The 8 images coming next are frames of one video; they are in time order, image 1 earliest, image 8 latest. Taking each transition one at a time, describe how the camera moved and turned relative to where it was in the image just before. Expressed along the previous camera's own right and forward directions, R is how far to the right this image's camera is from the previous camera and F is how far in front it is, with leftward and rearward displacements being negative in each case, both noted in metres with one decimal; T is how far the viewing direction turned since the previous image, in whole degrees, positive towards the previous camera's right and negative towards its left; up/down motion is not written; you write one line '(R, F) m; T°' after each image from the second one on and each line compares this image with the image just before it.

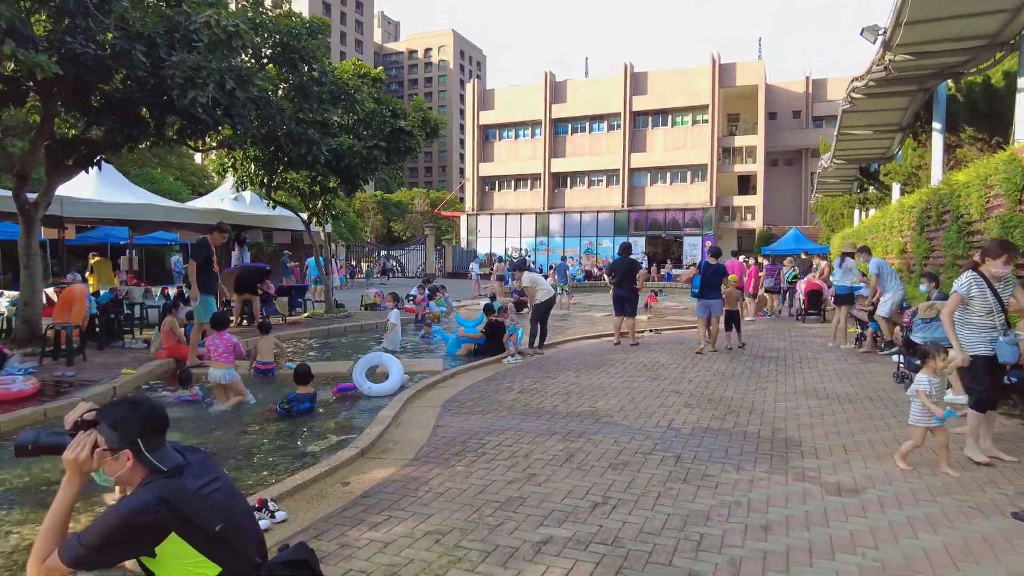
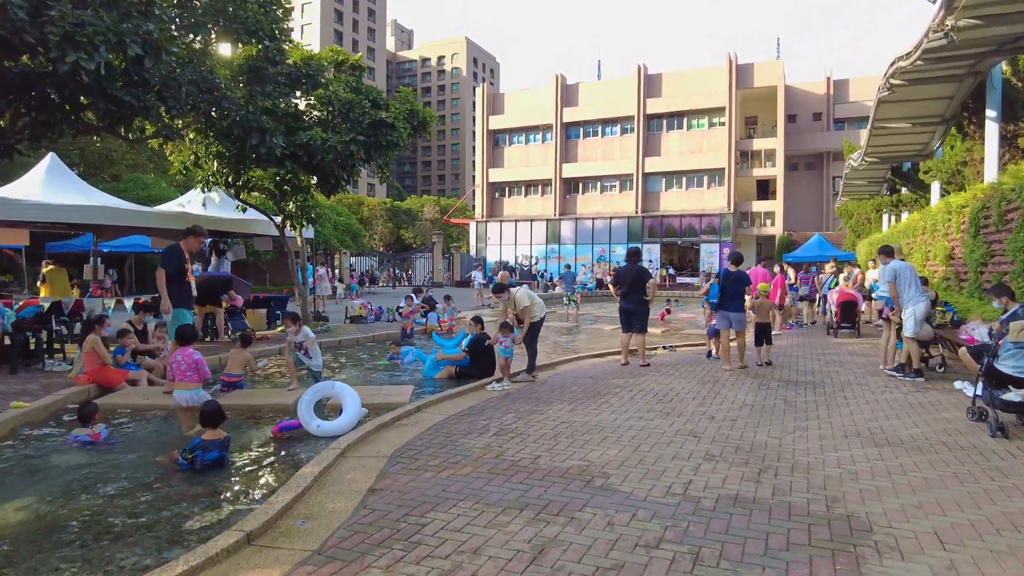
(+0.4, +1.6) m; -1°
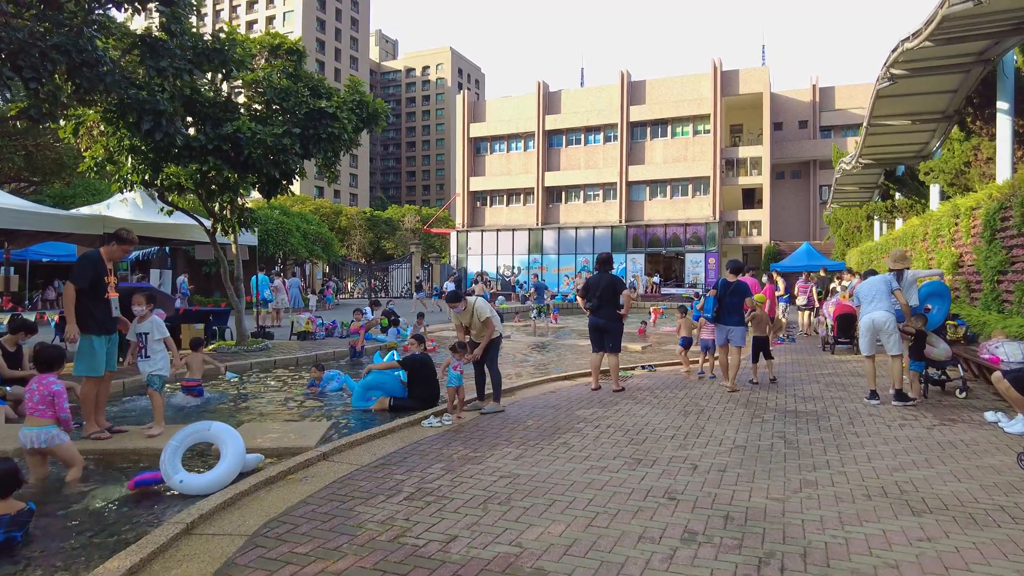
(+0.5, +1.5) m; +1°
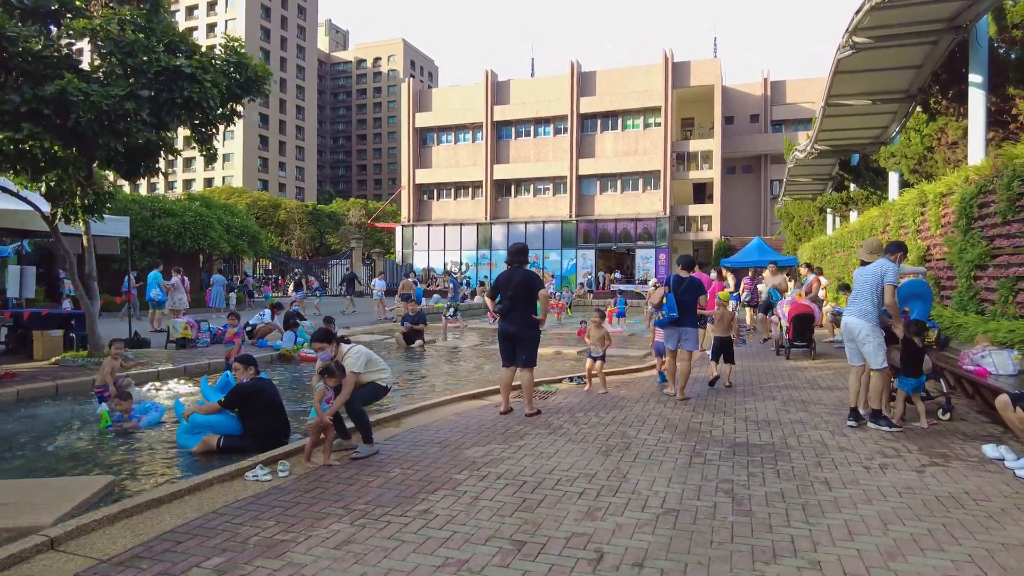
(+0.8, +1.8) m; +4°
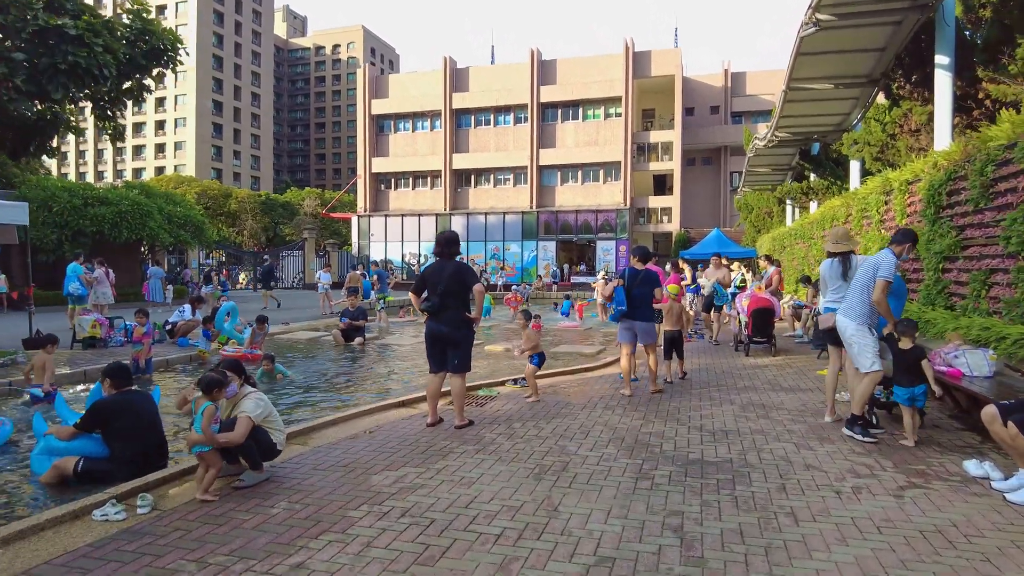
(+0.3, +0.9) m; +3°
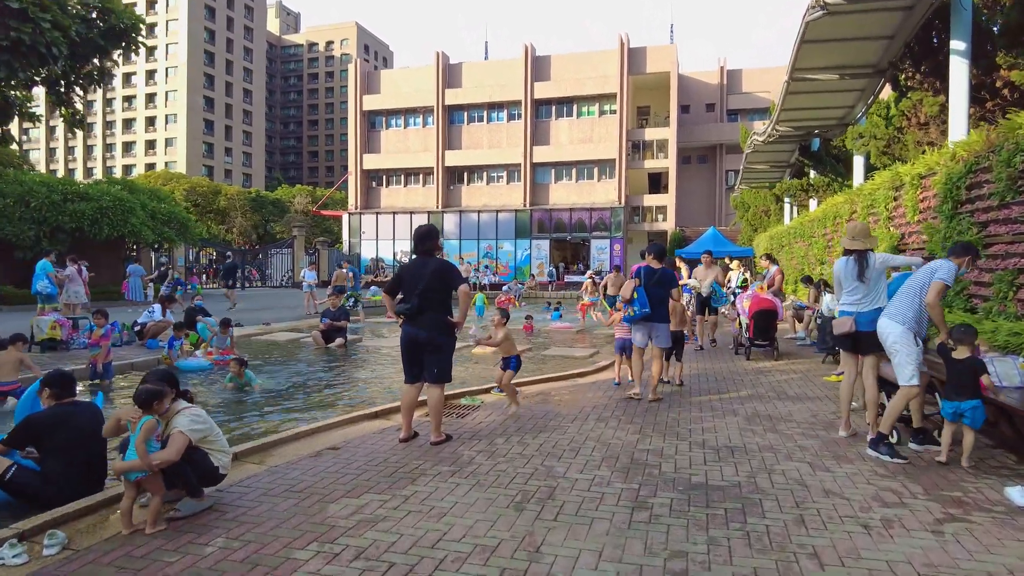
(+0.1, +0.6) m; 0°
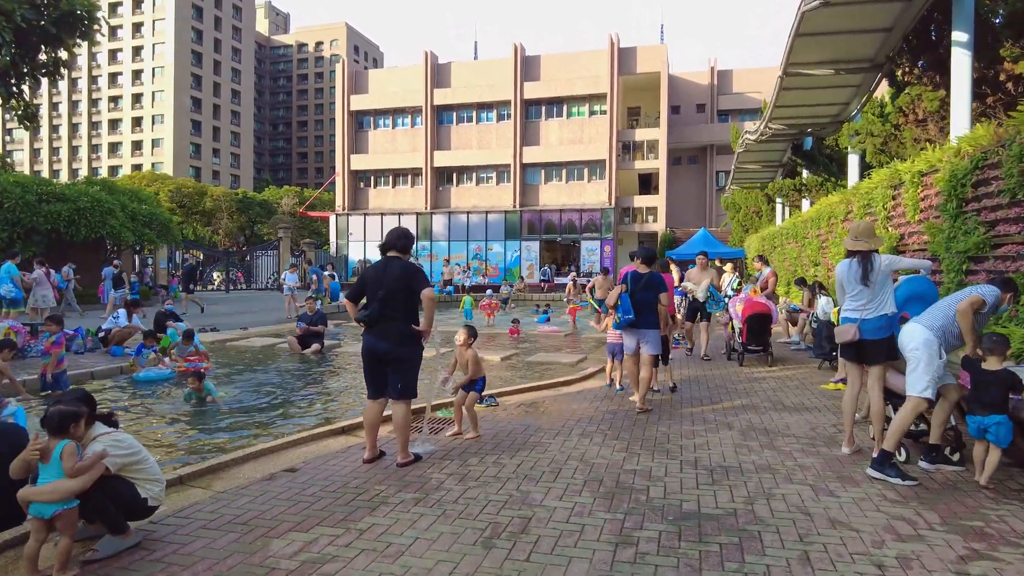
(+0.1, +0.5) m; +1°
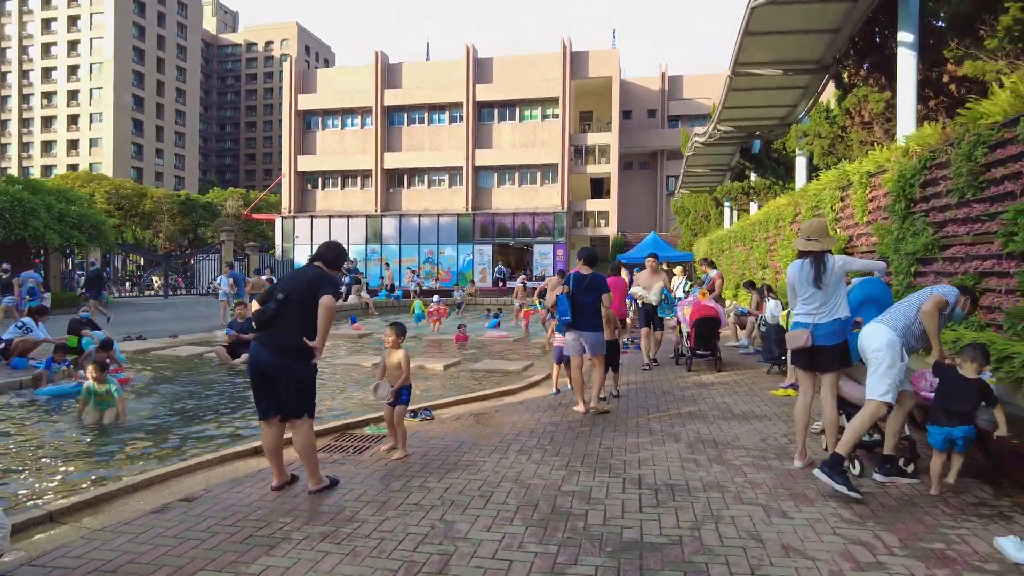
(+0.2, +0.5) m; +4°
